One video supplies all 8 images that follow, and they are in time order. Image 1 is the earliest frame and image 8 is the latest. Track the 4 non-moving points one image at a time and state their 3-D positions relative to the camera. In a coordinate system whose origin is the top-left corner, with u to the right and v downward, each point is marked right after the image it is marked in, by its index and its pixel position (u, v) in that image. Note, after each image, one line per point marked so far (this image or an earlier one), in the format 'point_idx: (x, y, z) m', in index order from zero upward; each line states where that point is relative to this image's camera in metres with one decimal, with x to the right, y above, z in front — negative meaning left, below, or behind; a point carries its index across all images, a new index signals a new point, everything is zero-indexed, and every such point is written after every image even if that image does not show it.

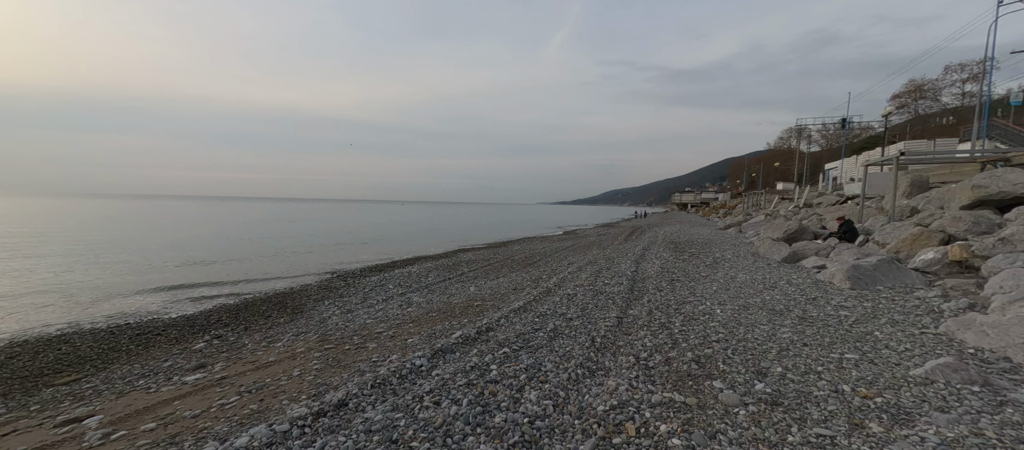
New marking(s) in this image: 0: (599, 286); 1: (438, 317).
0: (+2.4, -1.7, +12.1) m
1: (-1.9, -2.4, +10.8) m
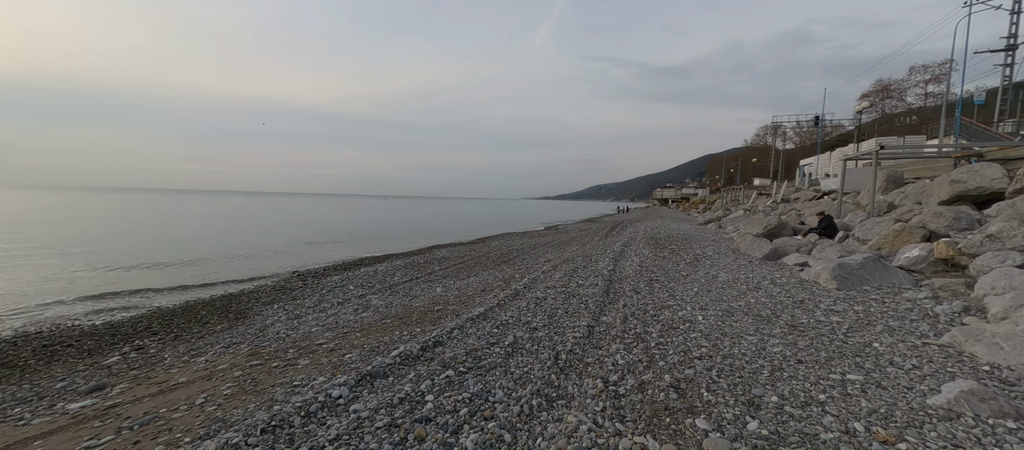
0: (+1.5, -1.6, +11.1) m
1: (-2.8, -2.3, +9.6) m
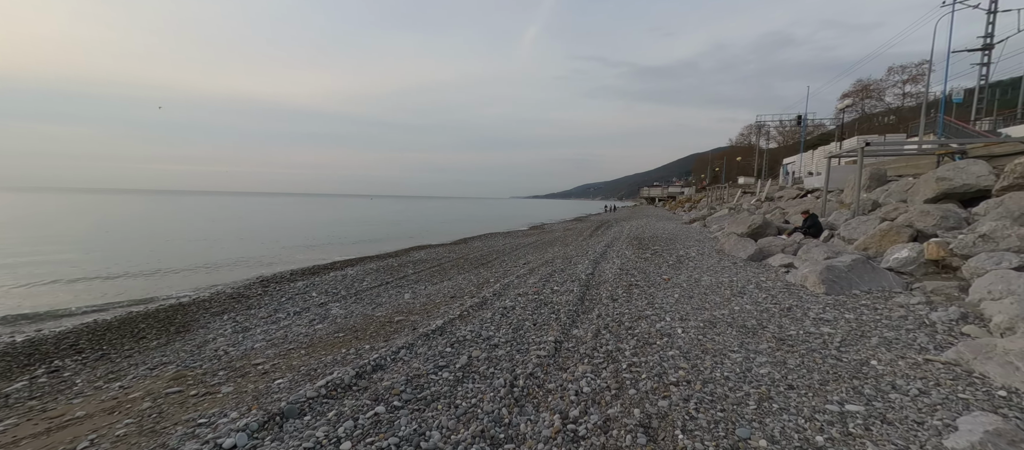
0: (+0.7, -1.7, +10.3) m
1: (-3.5, -2.4, +8.7) m
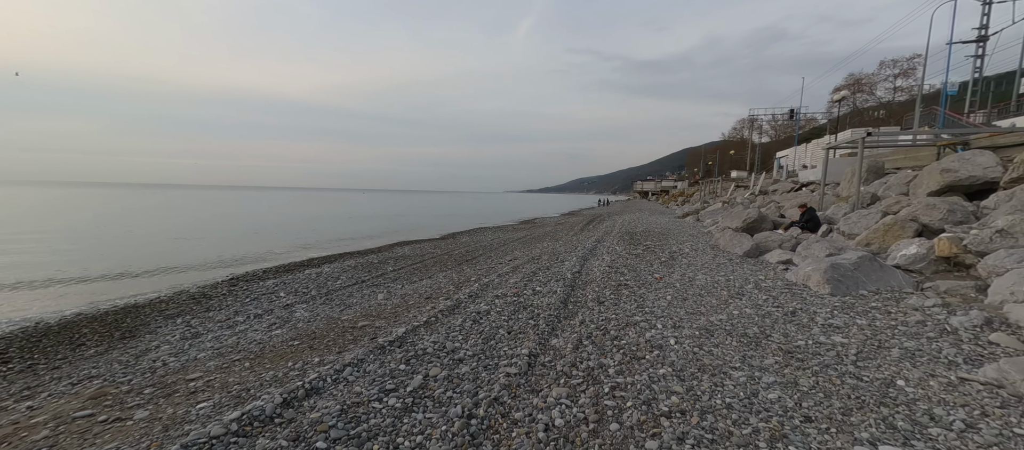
0: (+0.2, -1.6, +9.4) m
1: (-3.9, -2.3, +7.7) m
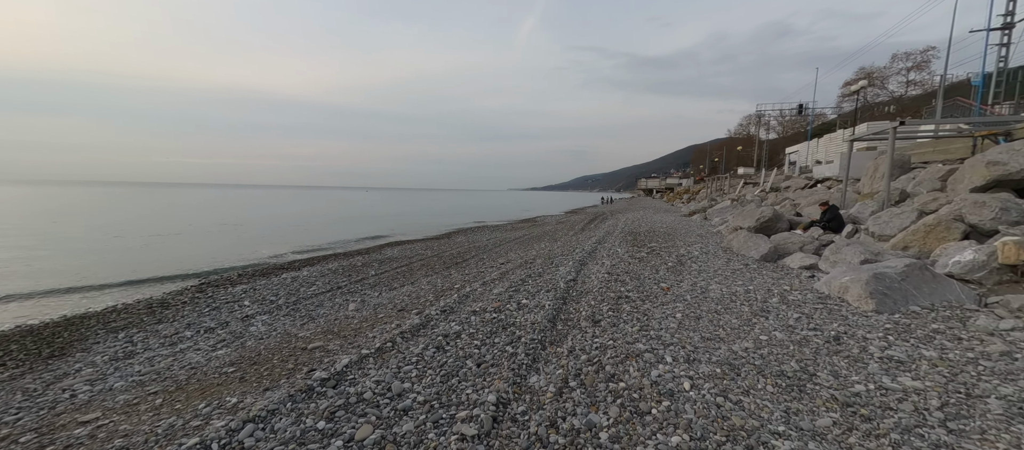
0: (-0.1, -1.6, +8.0) m
1: (-4.3, -2.4, +6.3) m
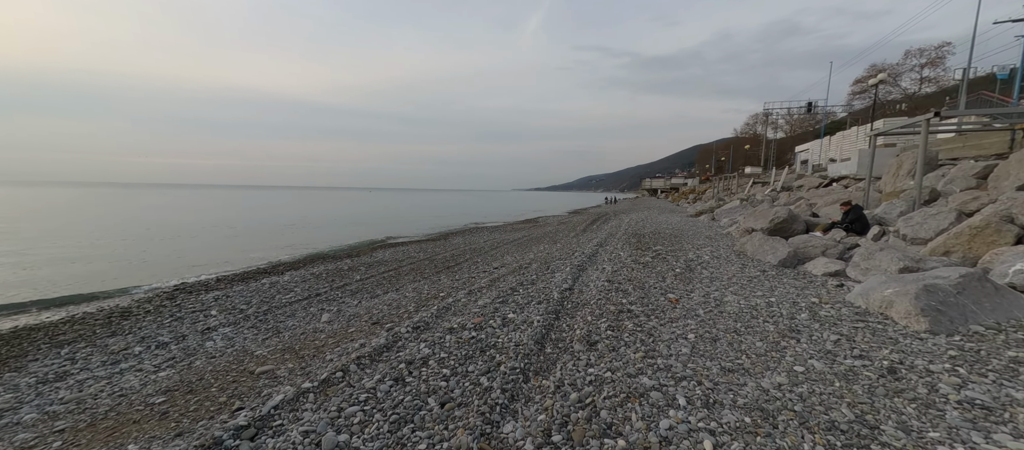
0: (-0.4, -1.7, +6.8) m
1: (-4.6, -2.4, +5.2) m
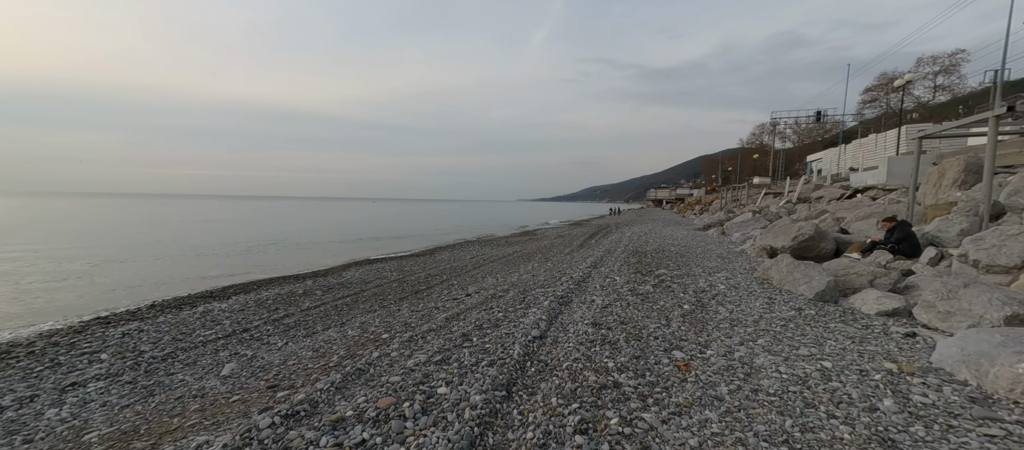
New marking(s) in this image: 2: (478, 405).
0: (-1.2, -2.0, +4.4) m
1: (-5.5, -2.7, +2.8) m
2: (-0.3, -1.9, +4.7) m
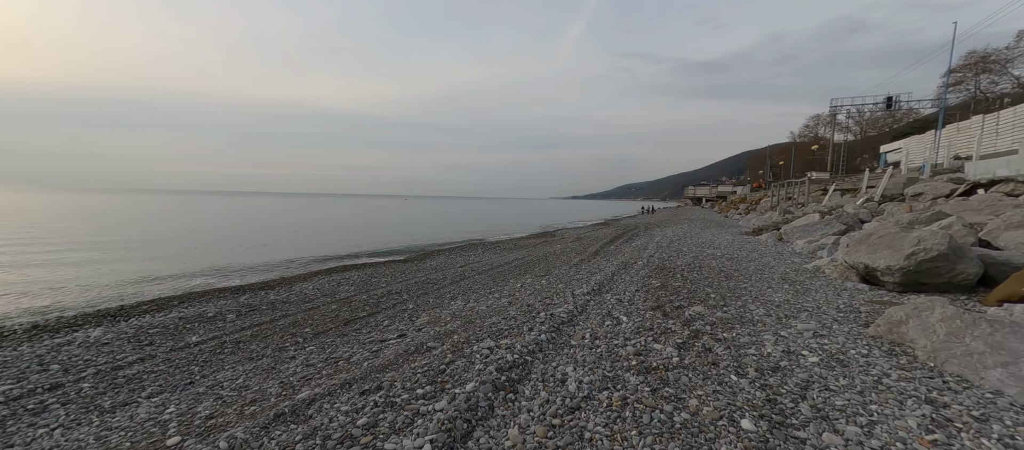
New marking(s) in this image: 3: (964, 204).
0: (-2.8, -2.2, +0.3) m
1: (-7.2, -2.9, -0.9) m
2: (-1.9, -2.1, +0.5) m
3: (+14.5, +0.6, +13.7) m
